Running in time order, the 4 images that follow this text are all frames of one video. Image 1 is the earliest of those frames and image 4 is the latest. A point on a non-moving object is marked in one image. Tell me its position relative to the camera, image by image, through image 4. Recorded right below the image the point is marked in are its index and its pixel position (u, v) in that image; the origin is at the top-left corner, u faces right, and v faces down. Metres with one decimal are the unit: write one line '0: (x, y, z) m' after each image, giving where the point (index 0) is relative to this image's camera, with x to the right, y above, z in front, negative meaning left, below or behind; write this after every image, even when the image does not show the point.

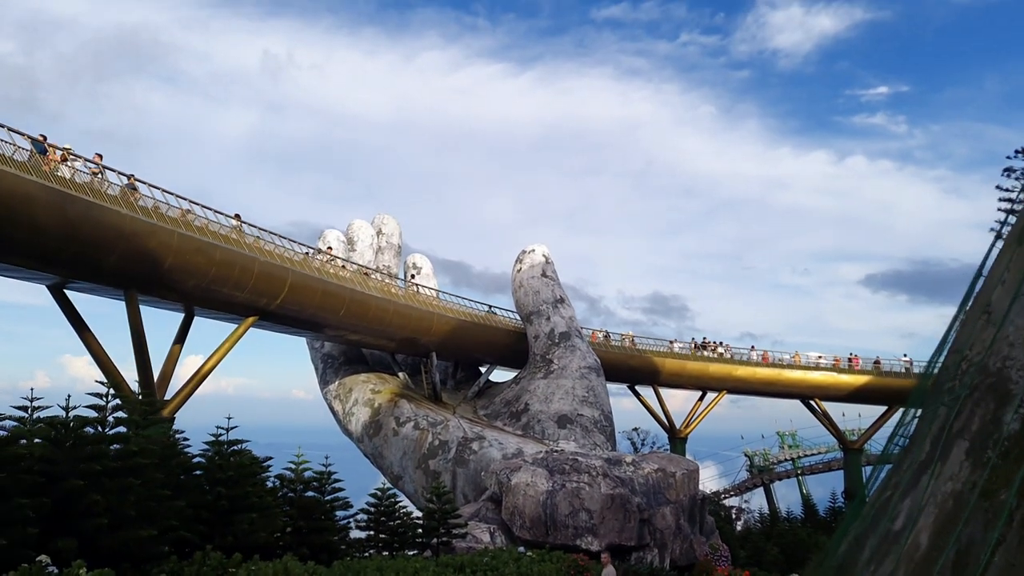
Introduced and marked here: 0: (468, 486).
0: (-1.0, -4.6, +19.5) m
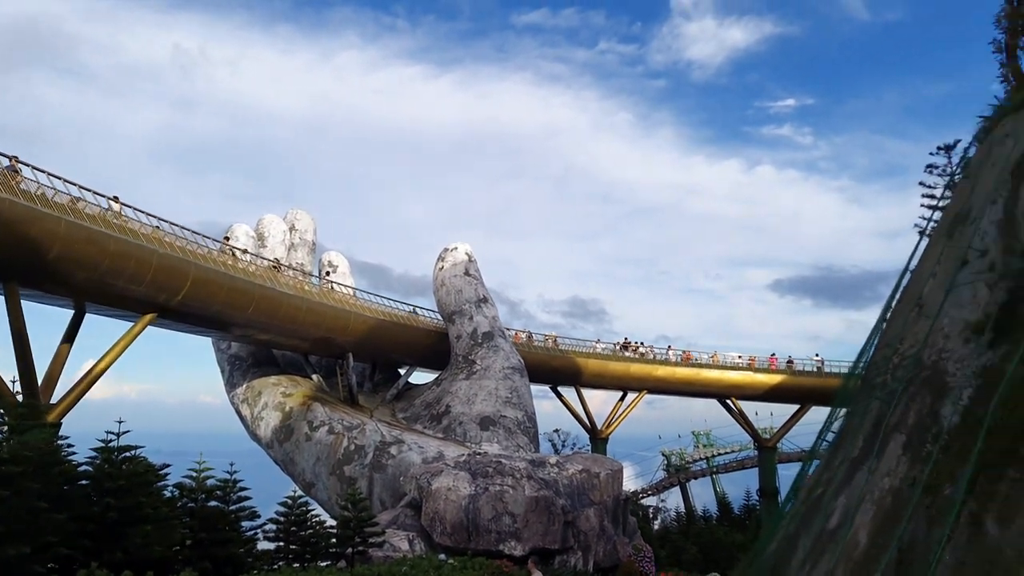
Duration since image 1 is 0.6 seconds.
0: (-2.8, -4.5, +18.7) m
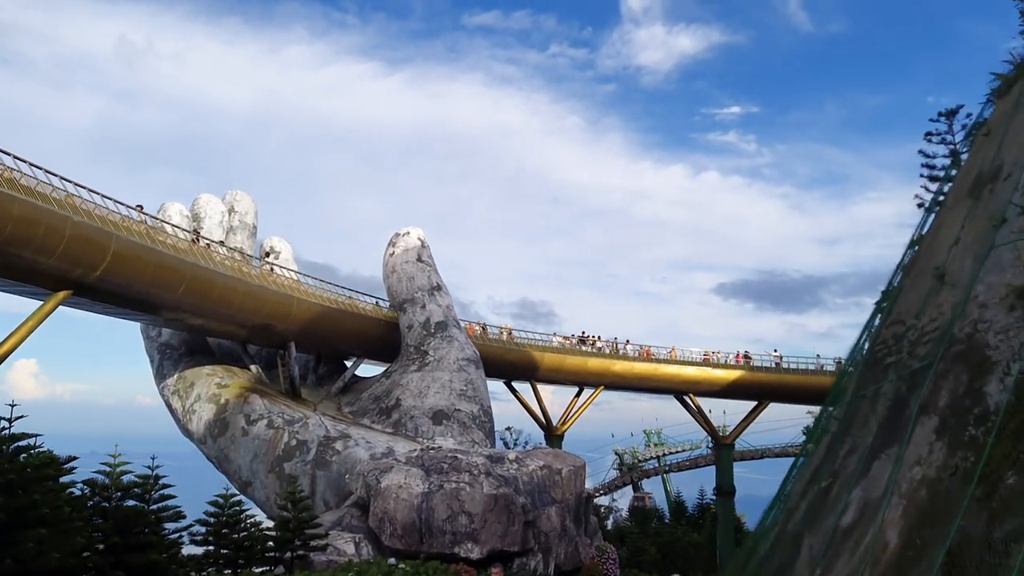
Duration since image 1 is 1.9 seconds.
0: (-3.7, -4.1, +17.2) m
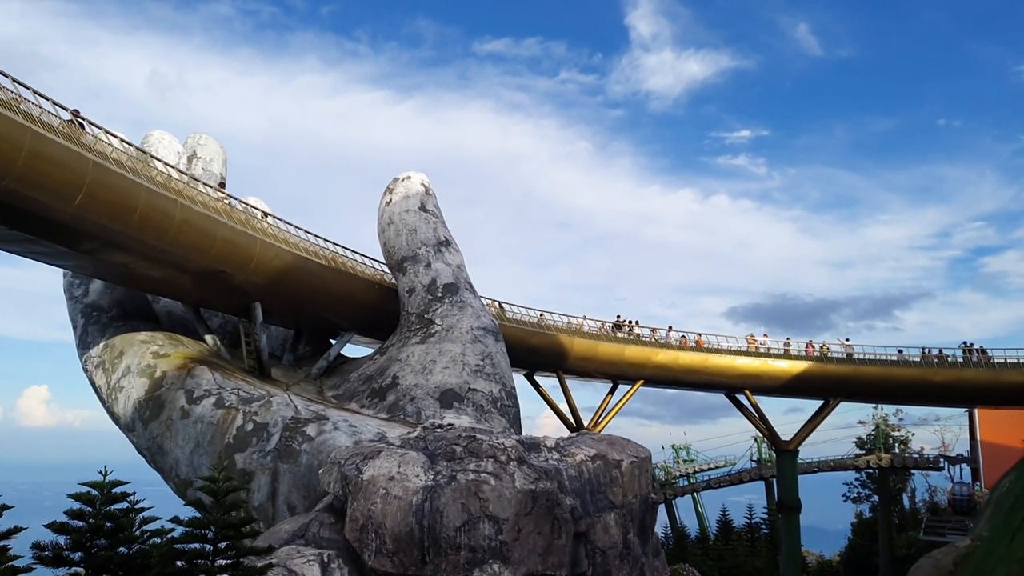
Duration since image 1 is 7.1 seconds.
0: (-3.1, -3.0, +12.2) m
